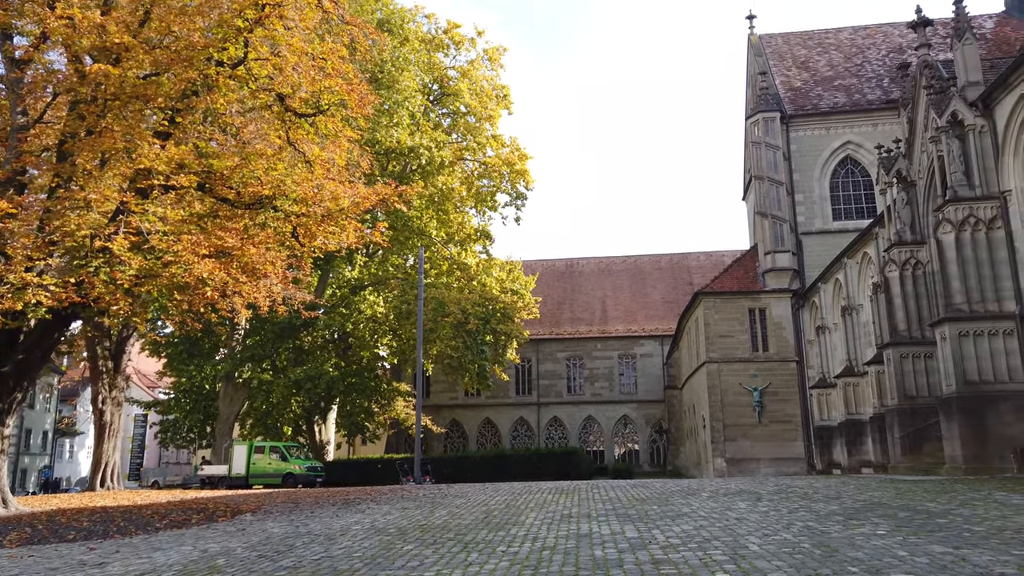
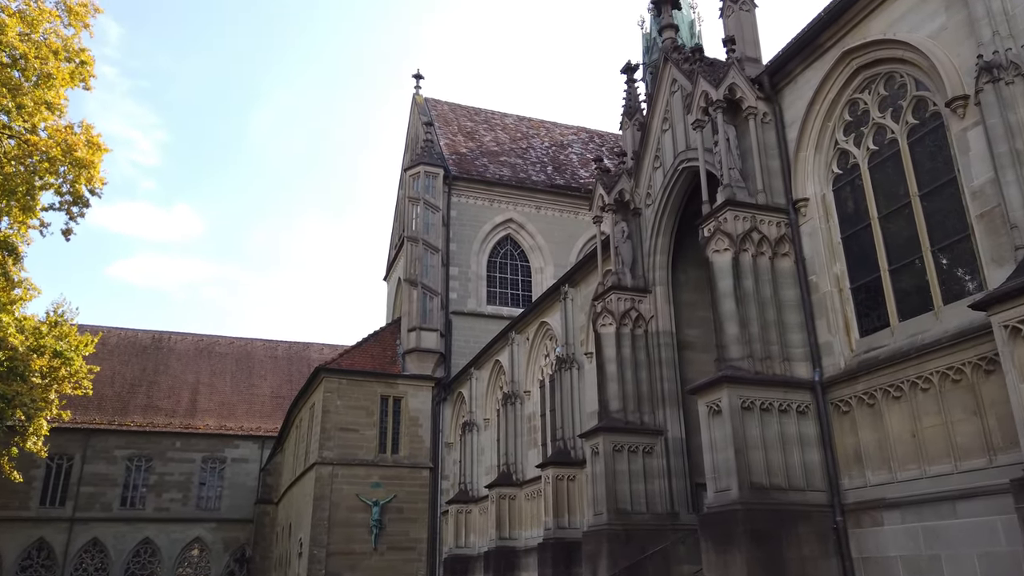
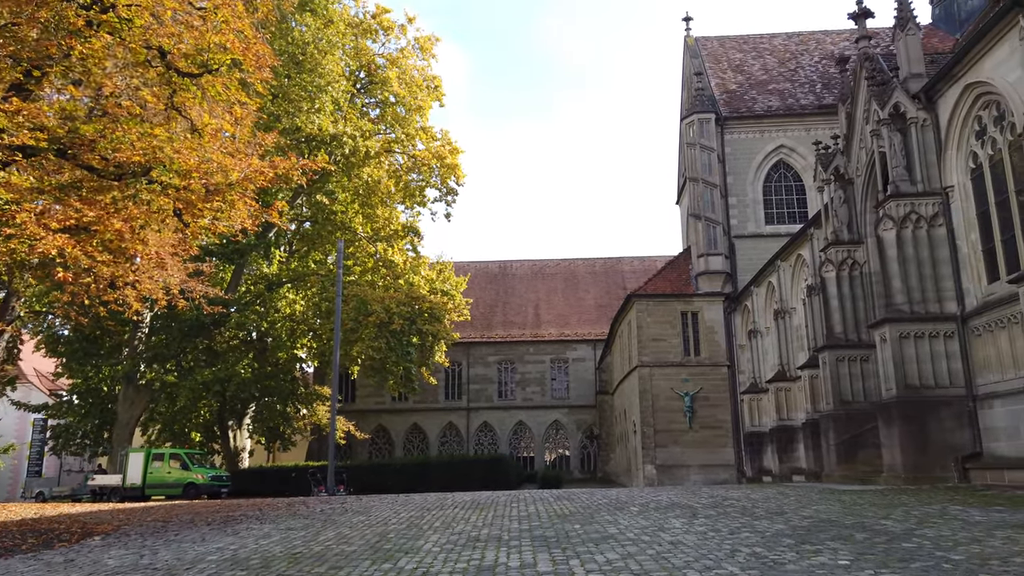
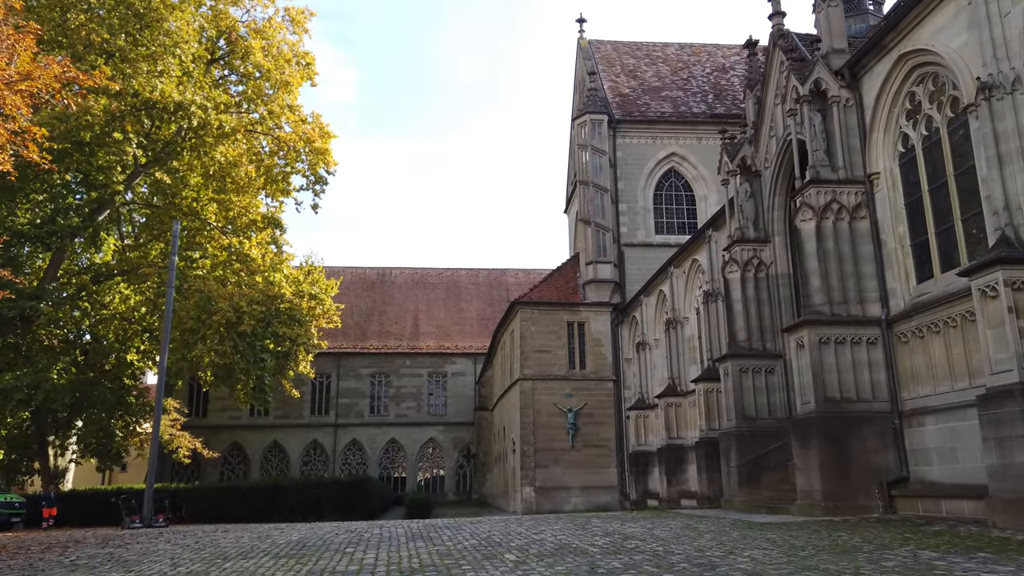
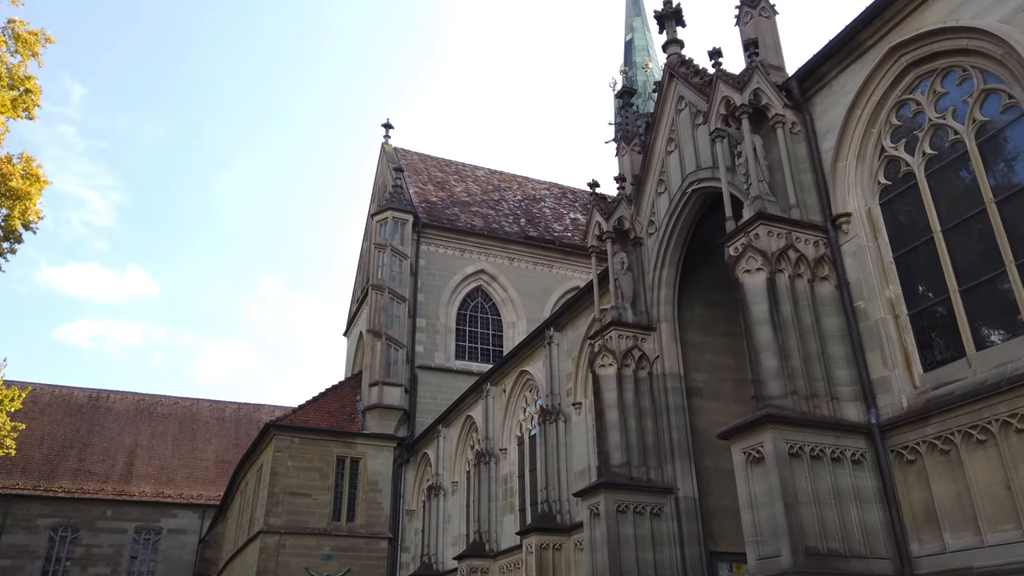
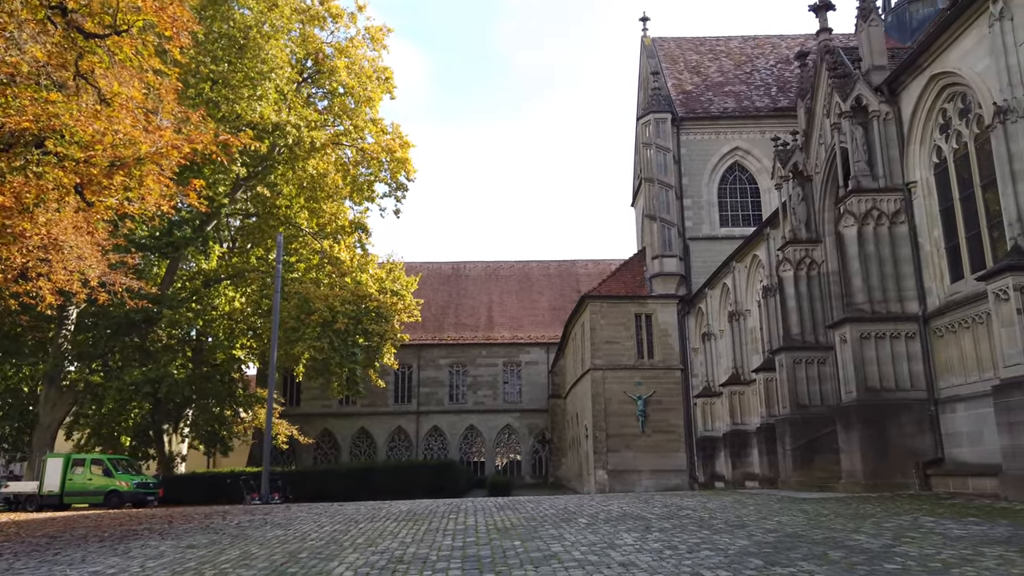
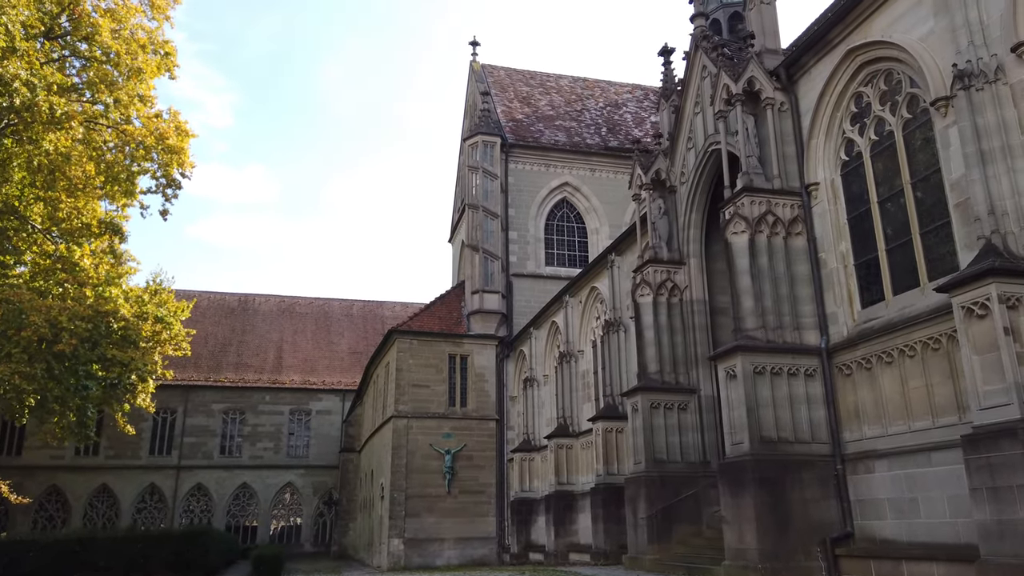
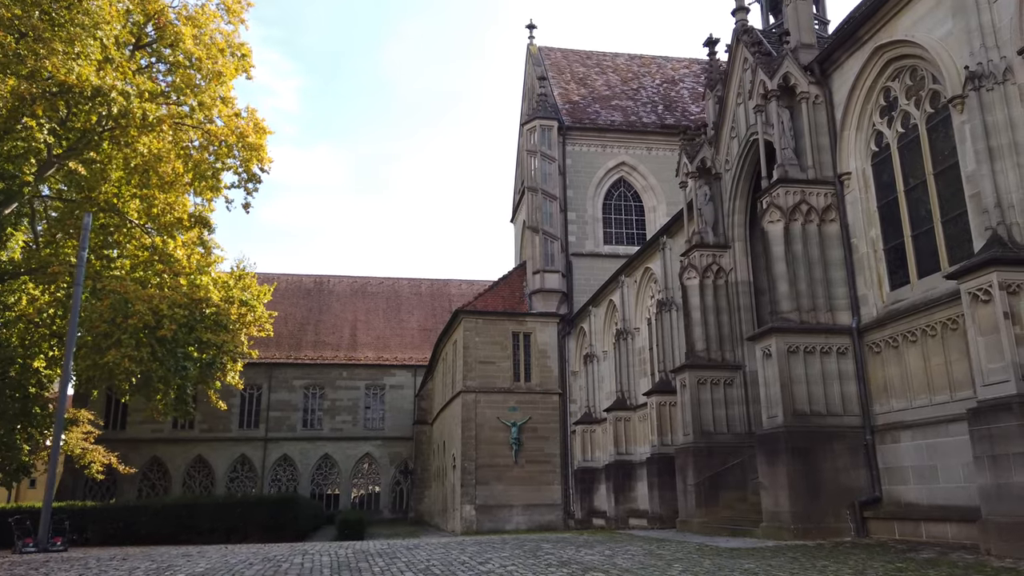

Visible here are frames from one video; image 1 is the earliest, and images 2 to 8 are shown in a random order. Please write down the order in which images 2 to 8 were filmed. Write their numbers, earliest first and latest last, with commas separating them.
3, 6, 4, 8, 7, 2, 5
